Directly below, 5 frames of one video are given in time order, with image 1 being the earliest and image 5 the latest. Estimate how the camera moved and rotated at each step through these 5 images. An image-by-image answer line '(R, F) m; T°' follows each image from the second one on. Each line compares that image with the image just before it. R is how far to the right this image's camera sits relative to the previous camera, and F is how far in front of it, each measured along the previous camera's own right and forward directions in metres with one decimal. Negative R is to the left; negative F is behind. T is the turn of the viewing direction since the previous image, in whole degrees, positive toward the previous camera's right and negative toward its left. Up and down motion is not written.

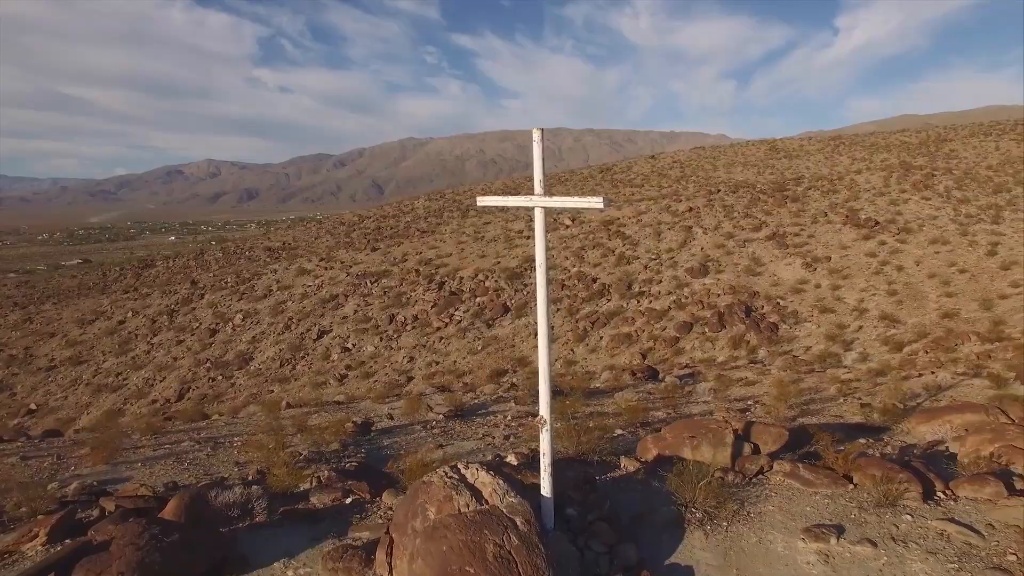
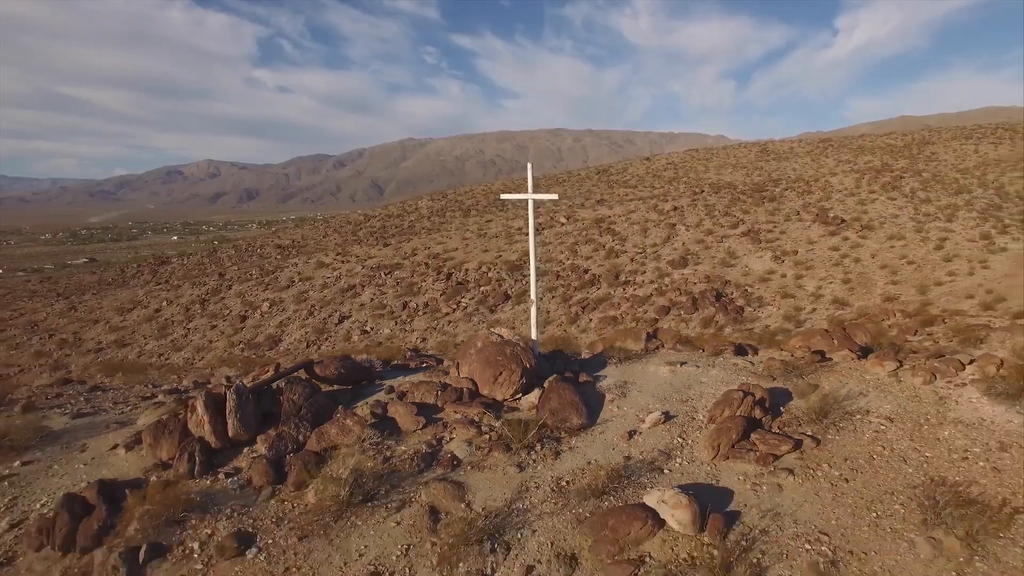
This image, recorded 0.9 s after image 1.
(-0.1, -3.1) m; 0°
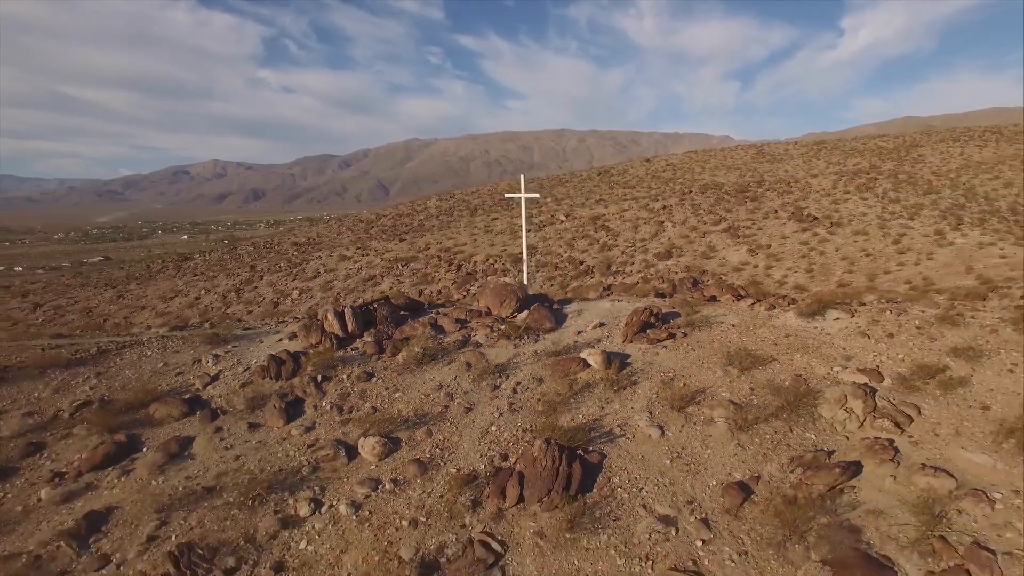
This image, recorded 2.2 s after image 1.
(+0.1, -3.6) m; 0°
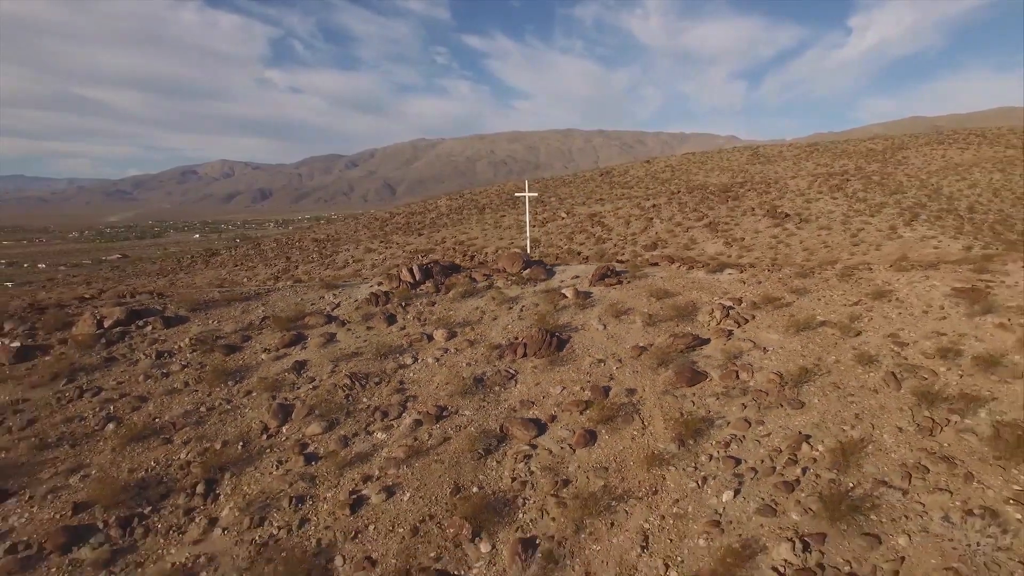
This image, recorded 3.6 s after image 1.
(0.0, -4.8) m; 0°
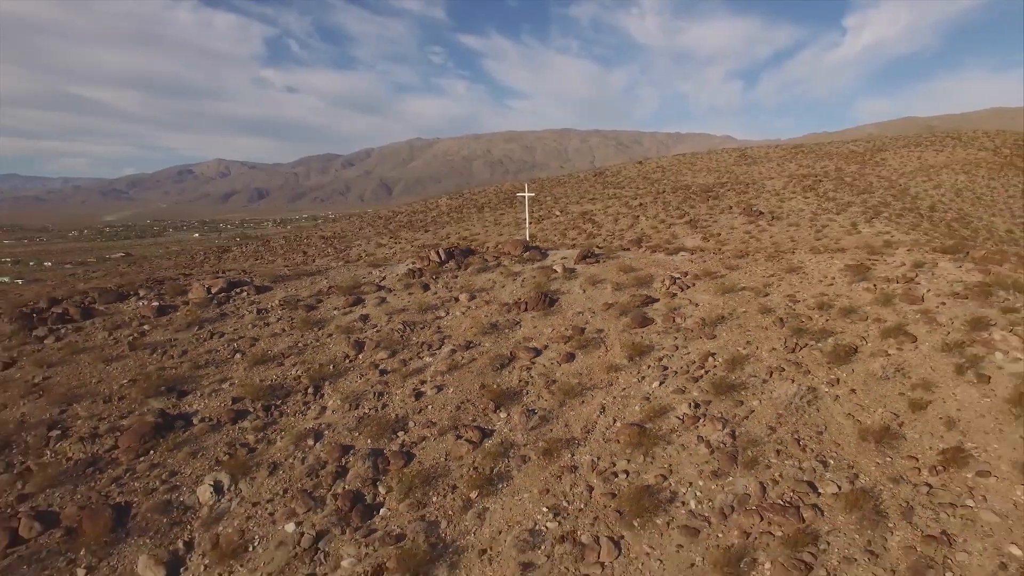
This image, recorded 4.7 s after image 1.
(-0.2, -4.0) m; 0°
